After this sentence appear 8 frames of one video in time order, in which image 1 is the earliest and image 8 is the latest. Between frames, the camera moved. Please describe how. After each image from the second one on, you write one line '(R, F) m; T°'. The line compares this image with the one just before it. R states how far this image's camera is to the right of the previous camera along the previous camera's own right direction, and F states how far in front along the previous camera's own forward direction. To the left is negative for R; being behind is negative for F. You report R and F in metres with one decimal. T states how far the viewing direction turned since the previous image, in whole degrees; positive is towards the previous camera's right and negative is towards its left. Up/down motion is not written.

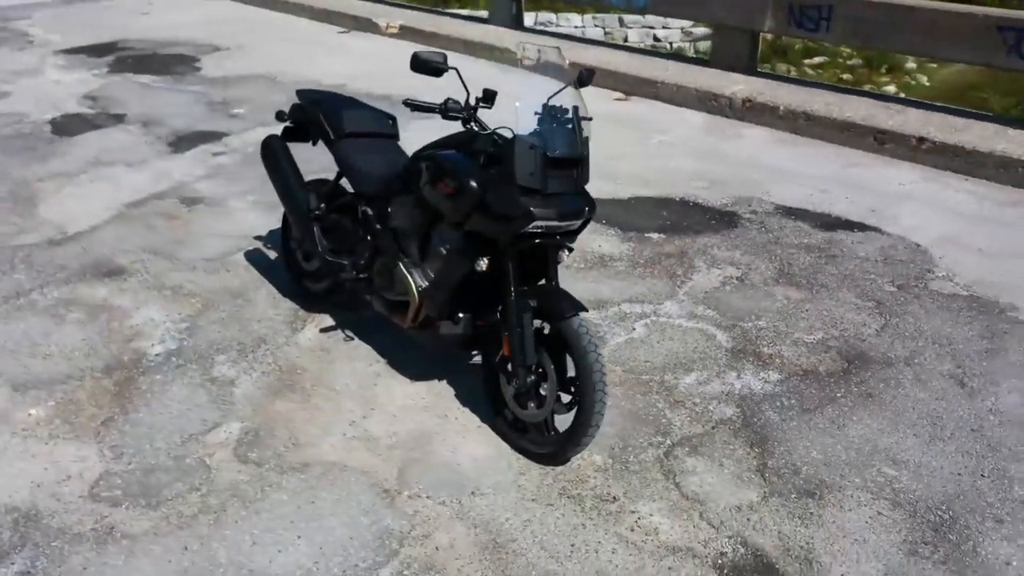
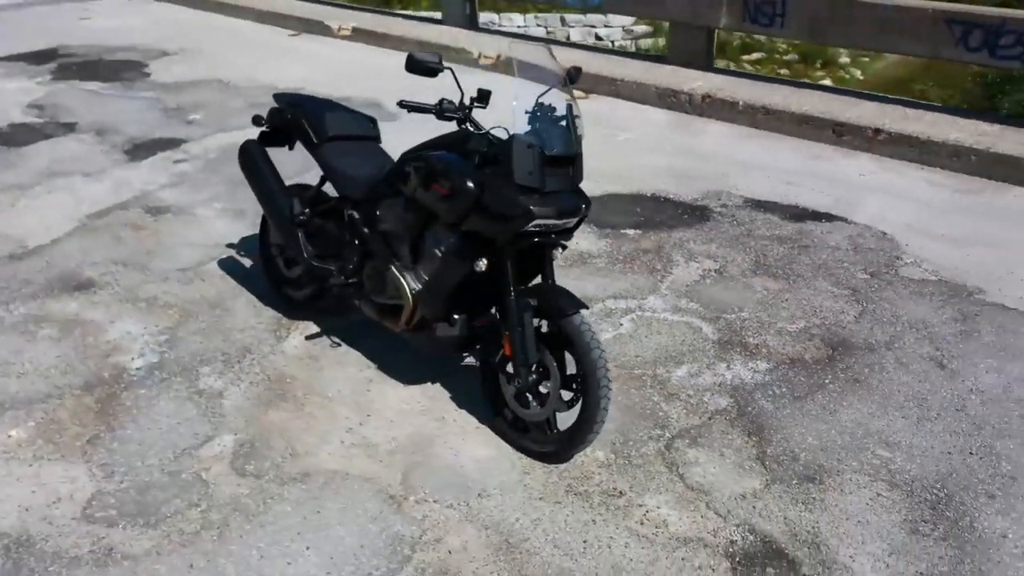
(-0.2, 0.0) m; +4°
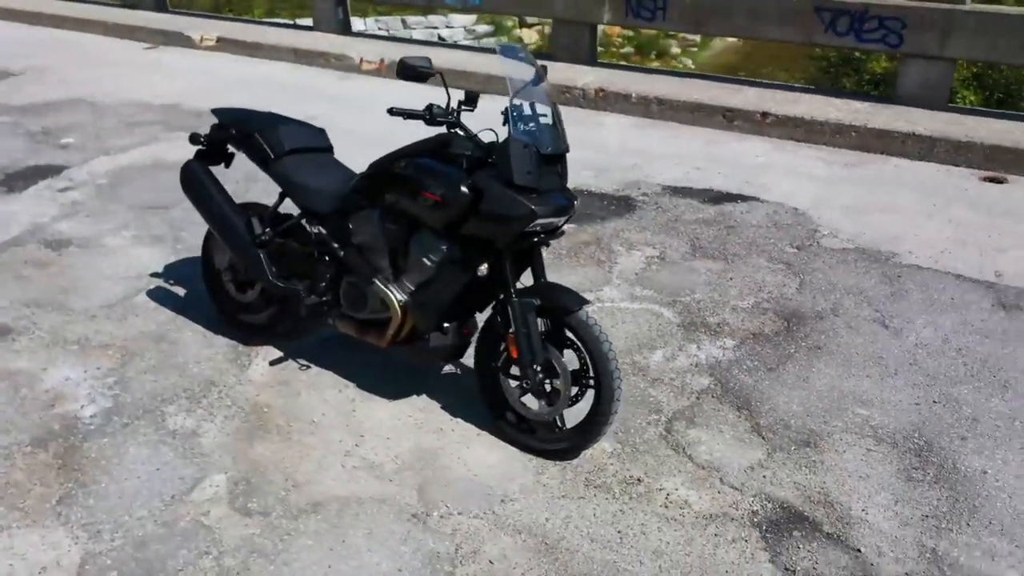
(-0.6, +0.1) m; +10°
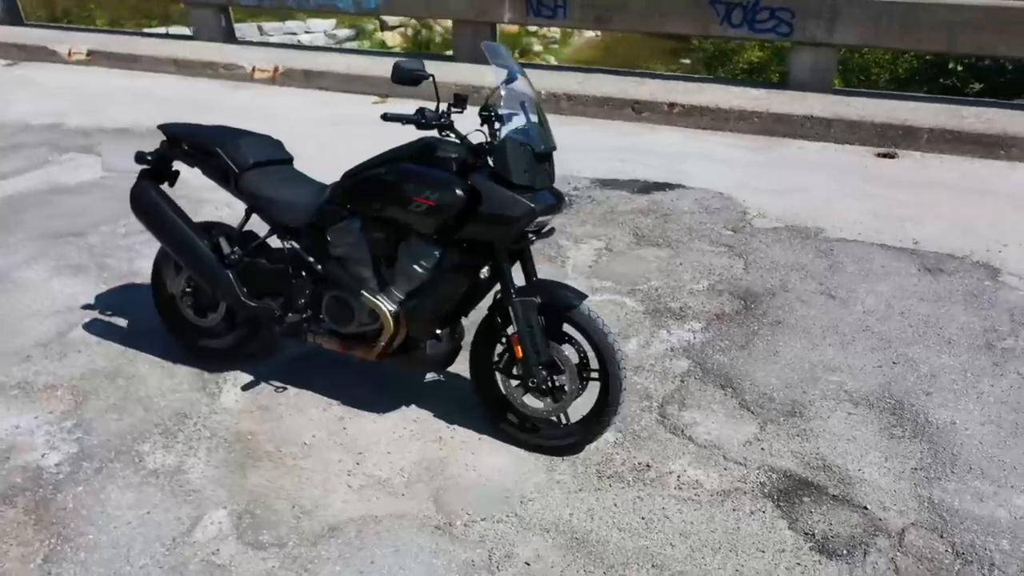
(-0.5, +0.1) m; +9°
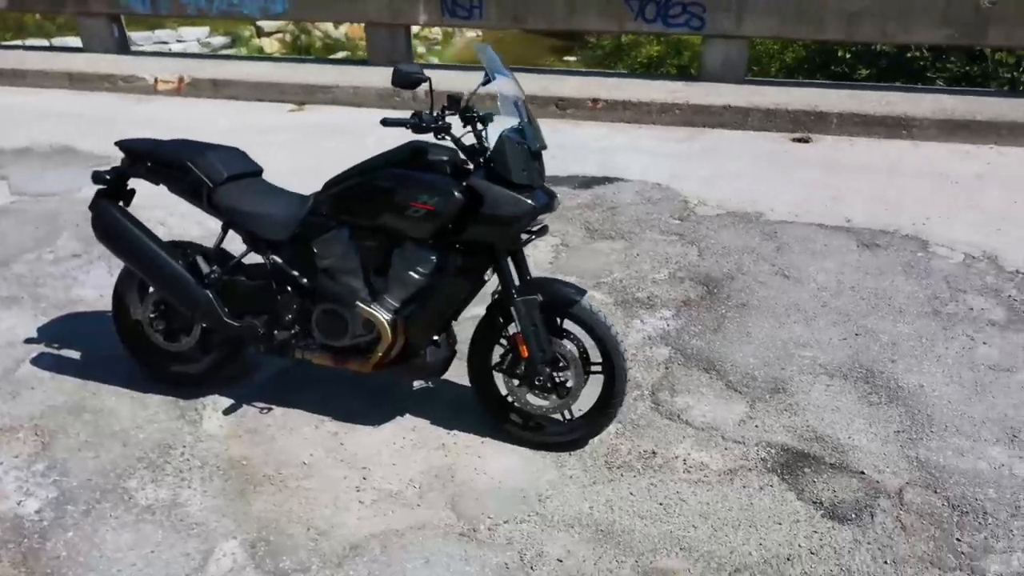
(-0.5, 0.0) m; +7°
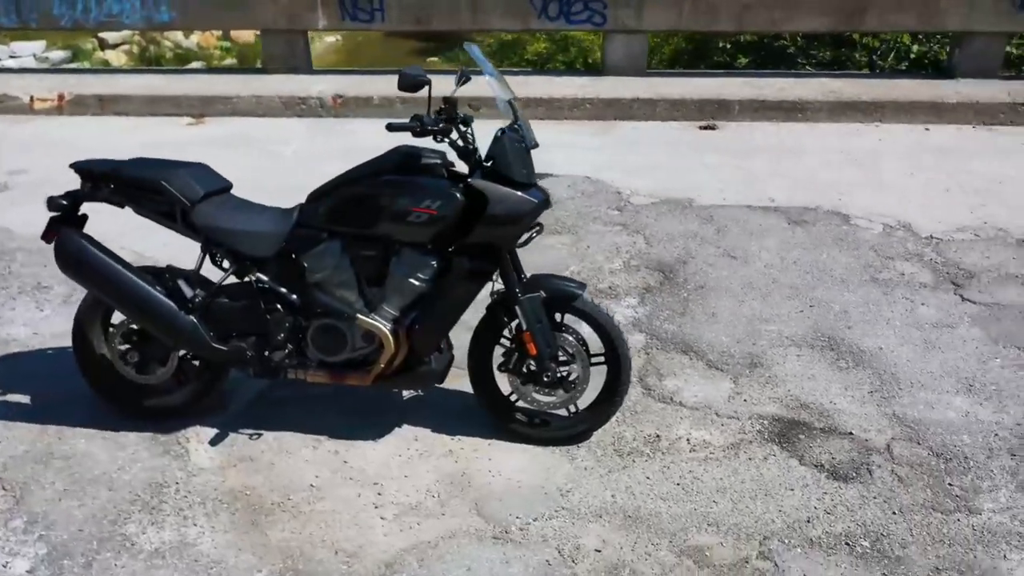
(-0.6, 0.0) m; +9°
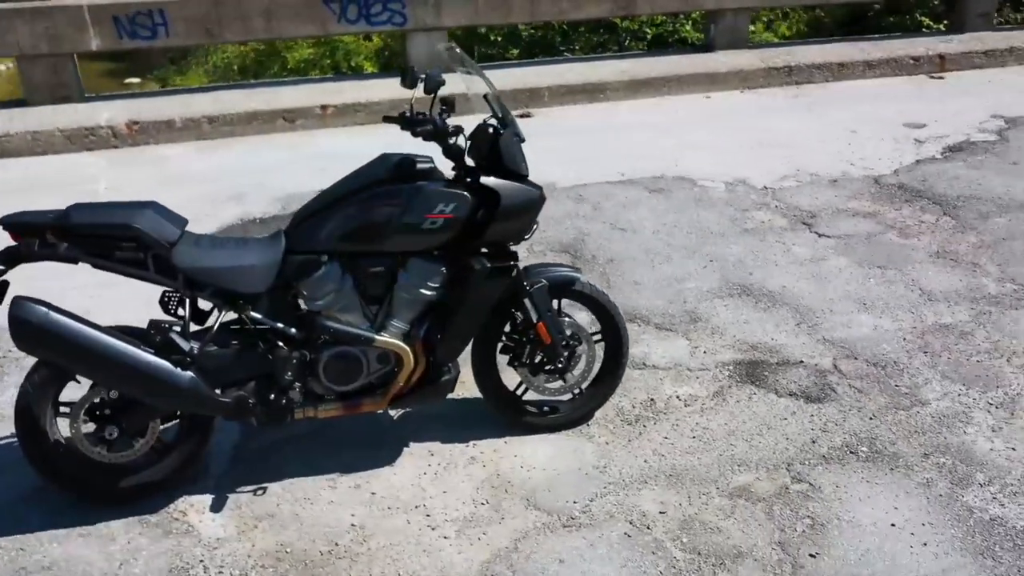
(-1.1, +0.2) m; +18°
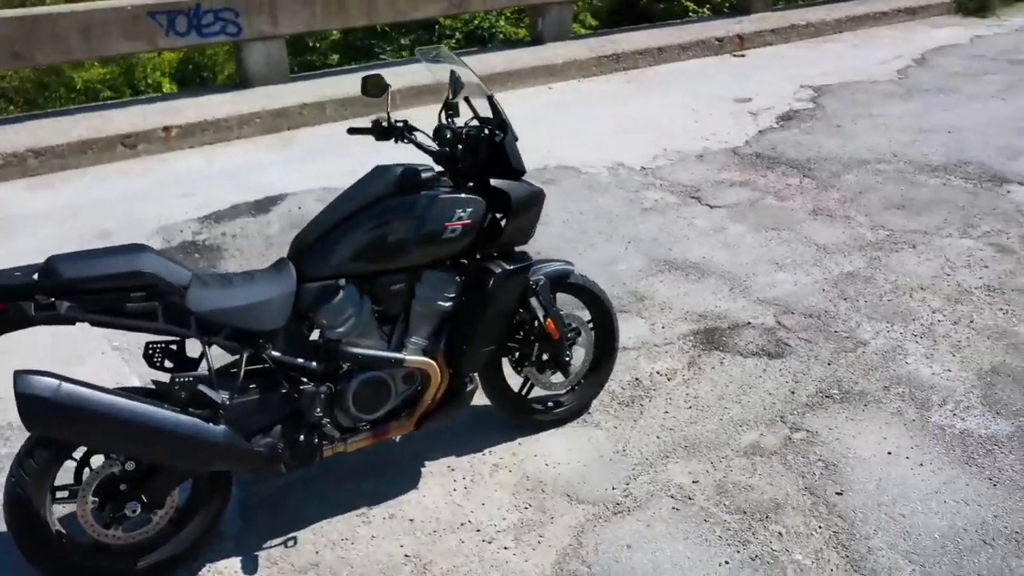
(-0.9, +0.1) m; +14°
